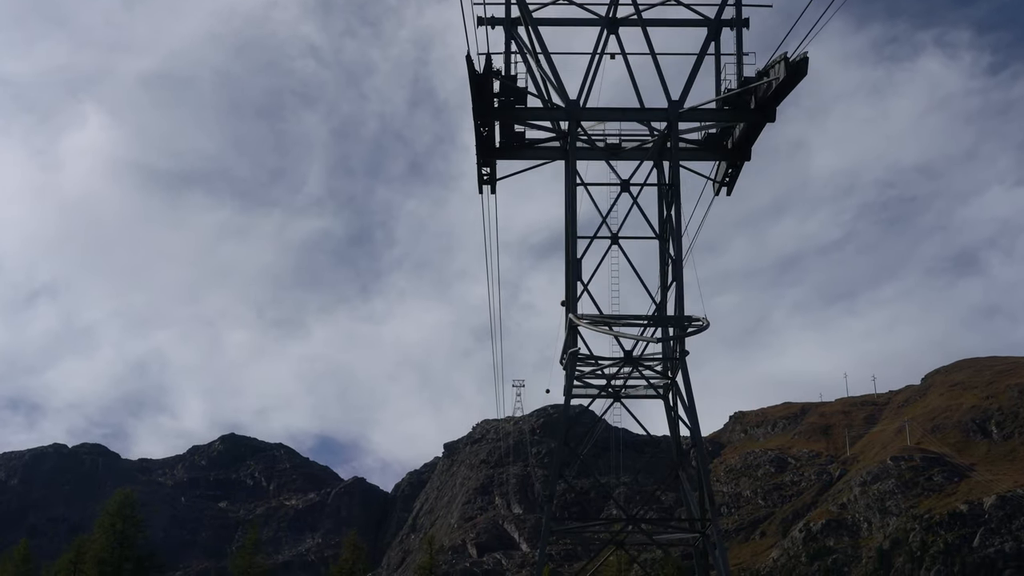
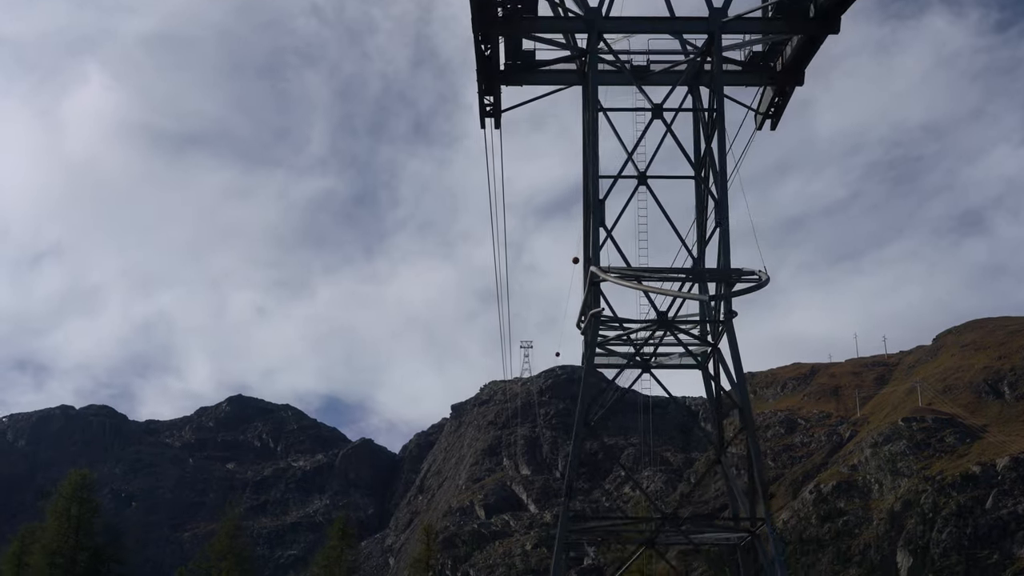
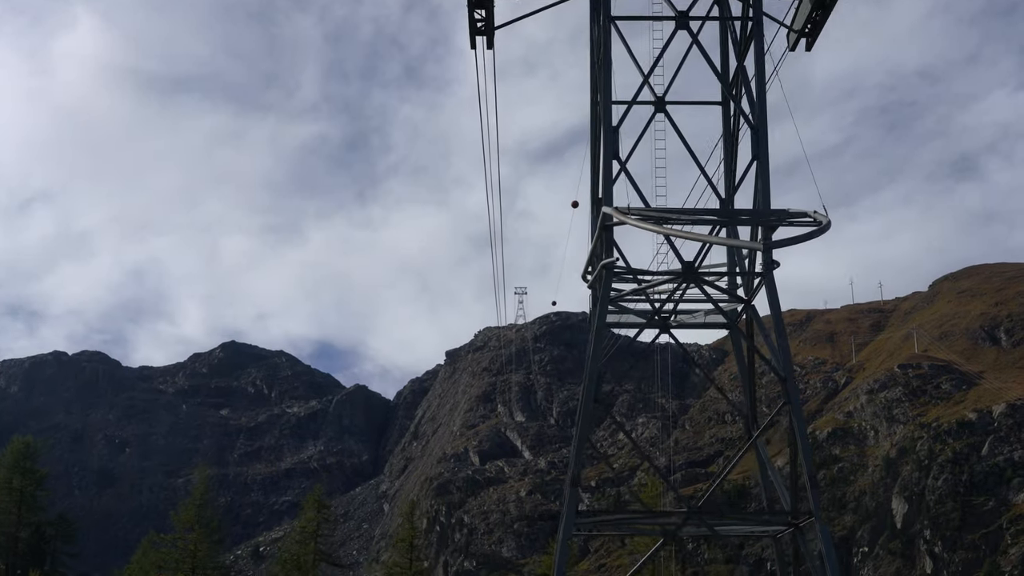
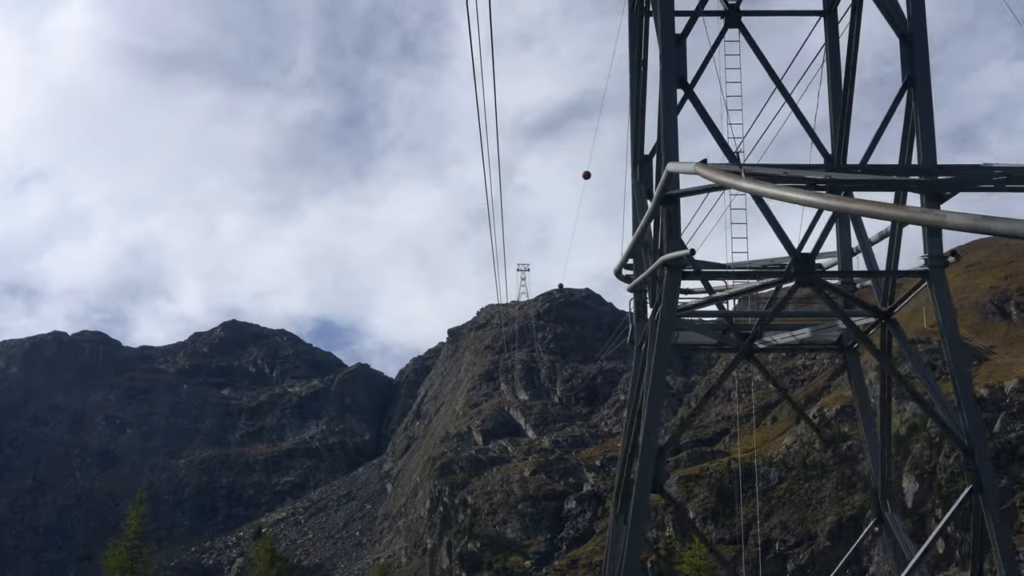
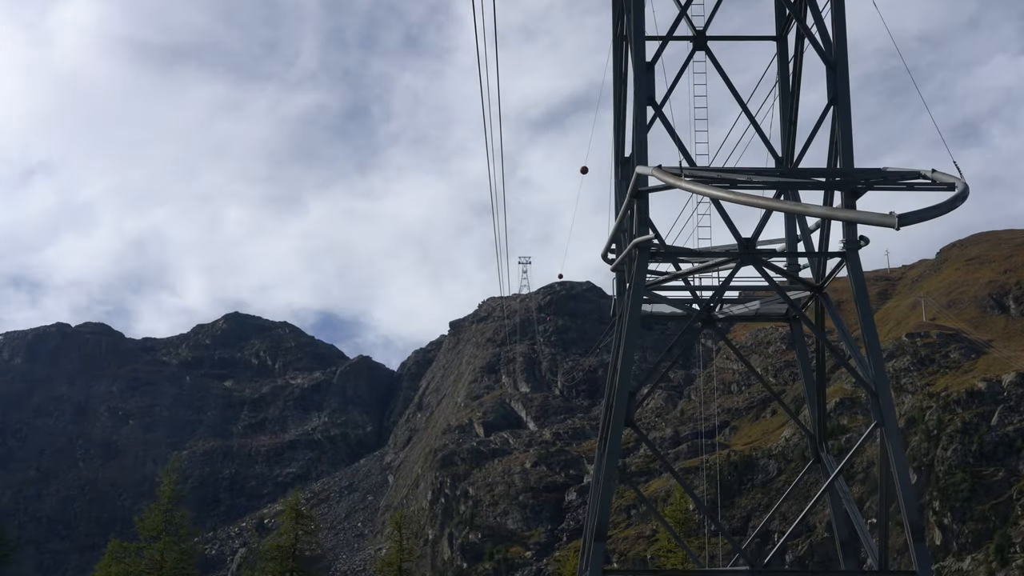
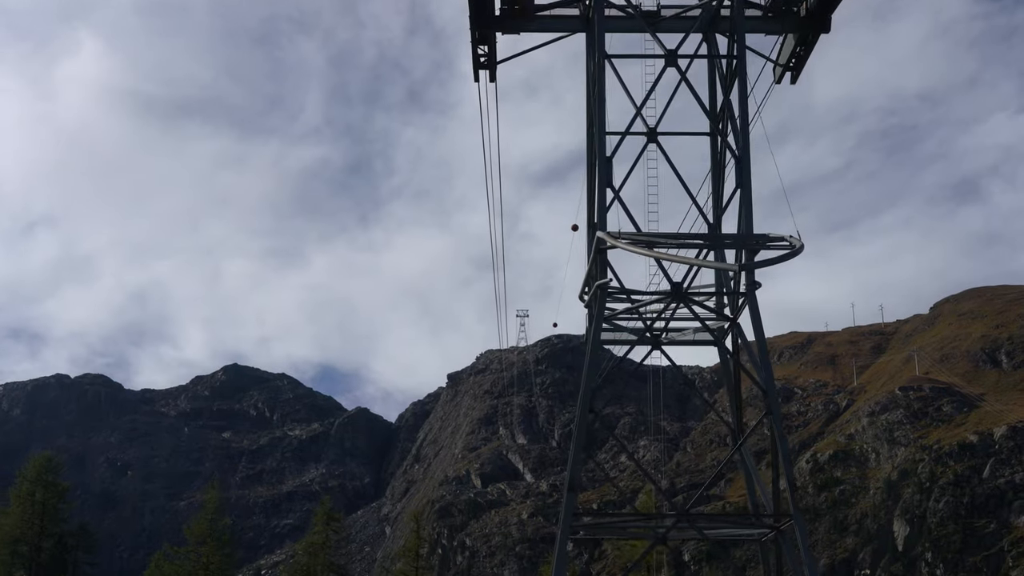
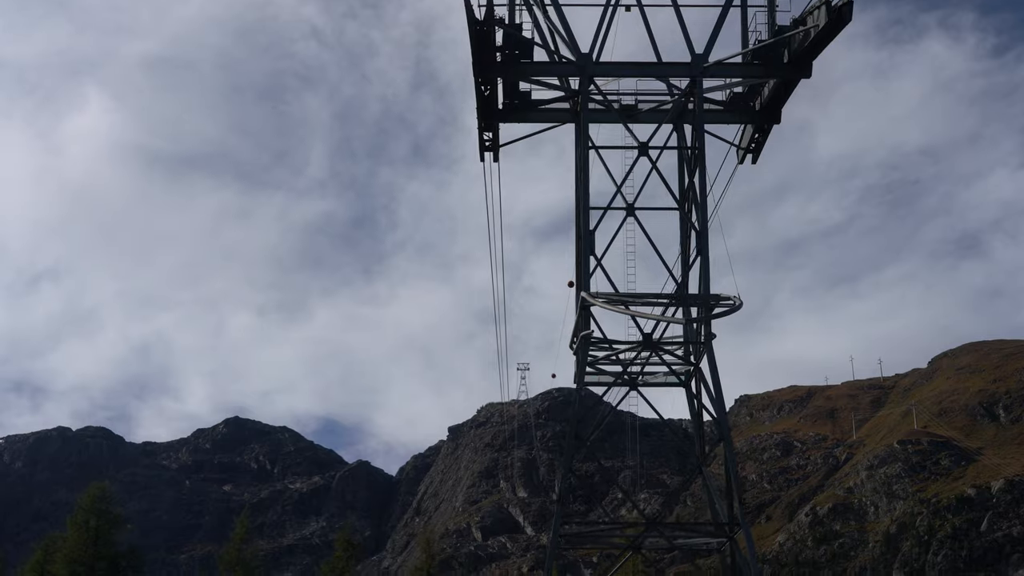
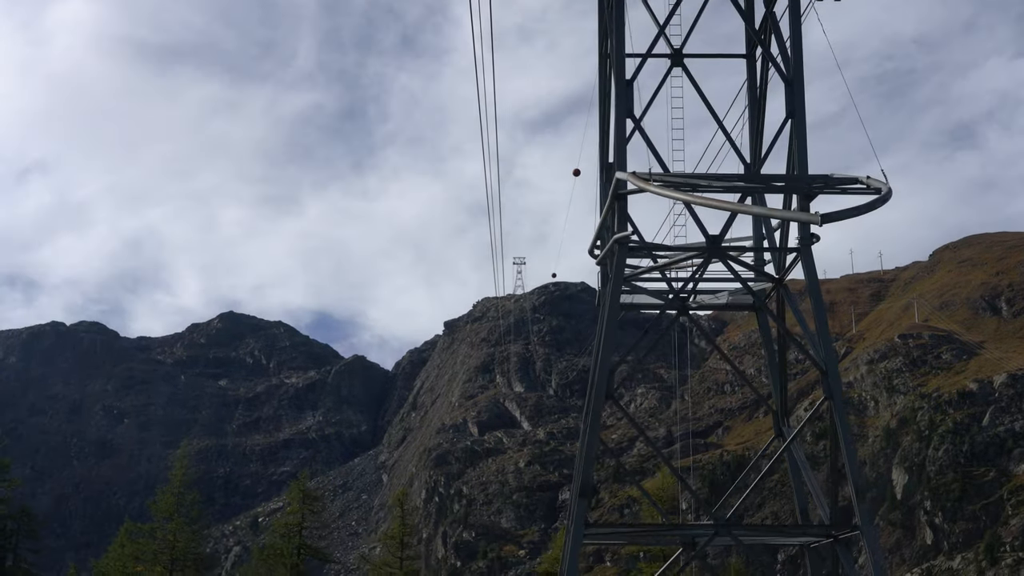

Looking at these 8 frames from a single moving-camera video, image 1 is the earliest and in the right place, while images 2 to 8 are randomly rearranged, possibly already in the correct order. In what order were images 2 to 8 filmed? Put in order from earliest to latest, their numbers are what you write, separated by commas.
7, 2, 6, 3, 8, 5, 4
